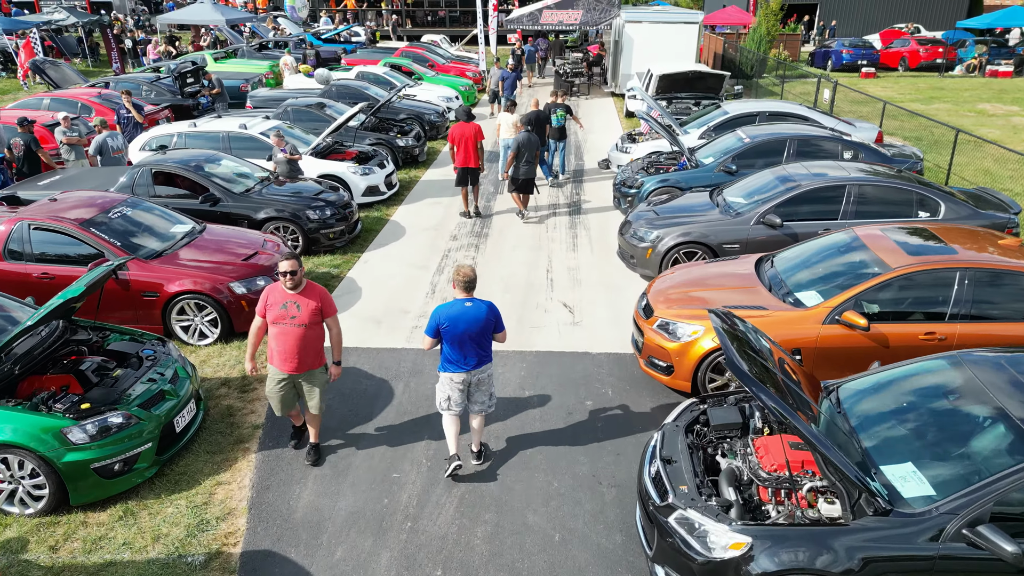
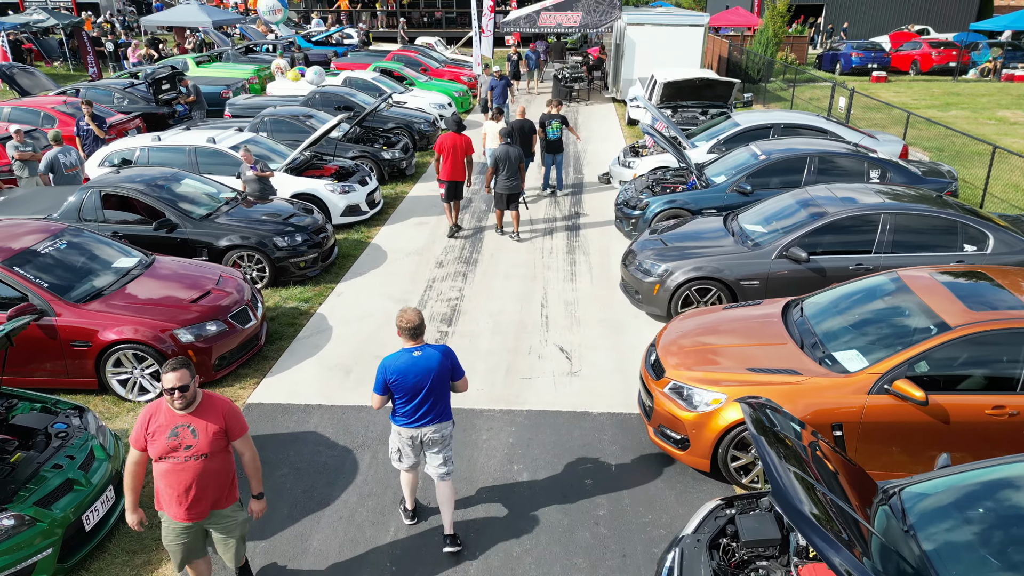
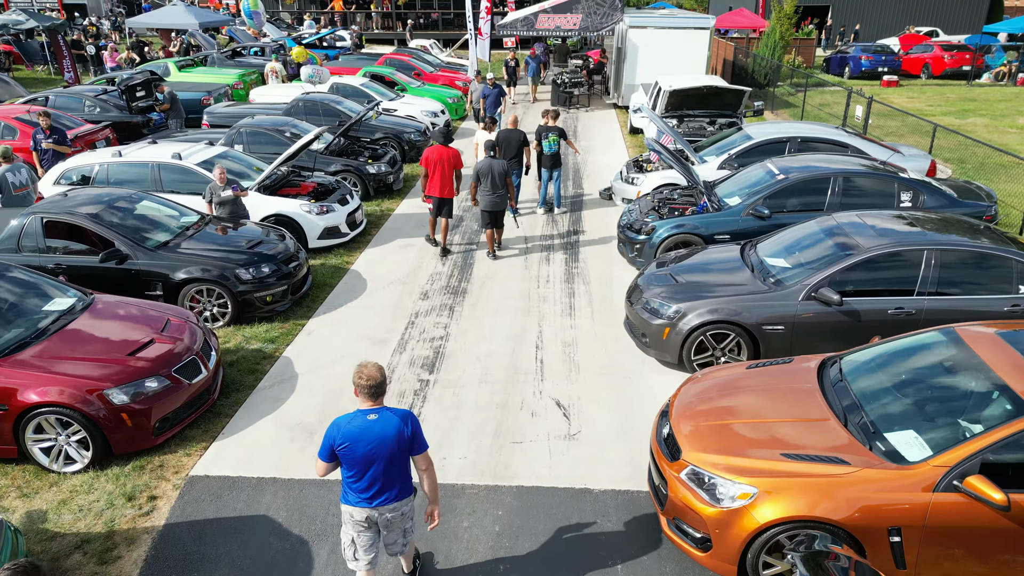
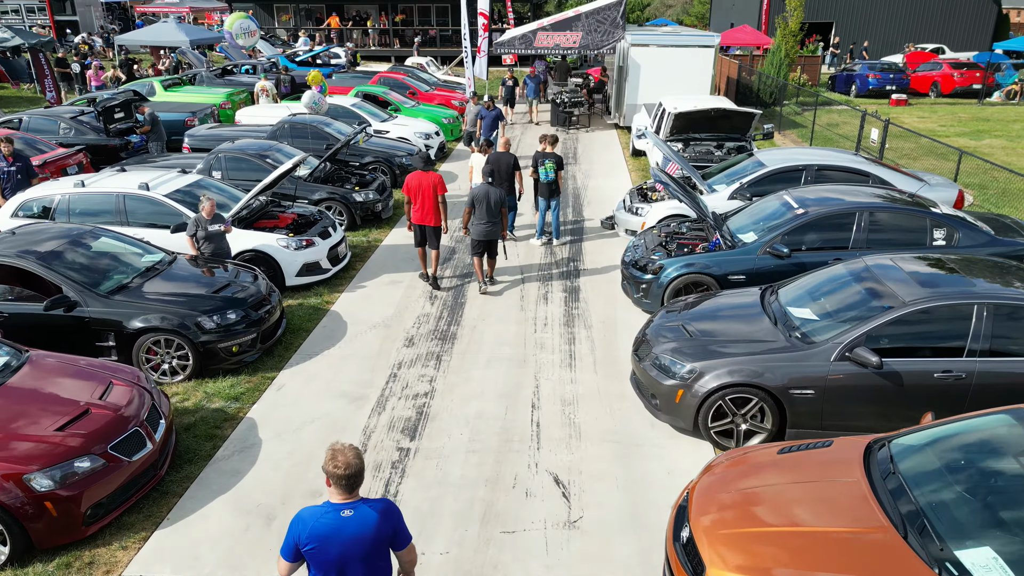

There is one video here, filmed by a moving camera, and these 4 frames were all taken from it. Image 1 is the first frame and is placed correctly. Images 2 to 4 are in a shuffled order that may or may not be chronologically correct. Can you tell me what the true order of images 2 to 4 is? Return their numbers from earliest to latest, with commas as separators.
2, 3, 4
